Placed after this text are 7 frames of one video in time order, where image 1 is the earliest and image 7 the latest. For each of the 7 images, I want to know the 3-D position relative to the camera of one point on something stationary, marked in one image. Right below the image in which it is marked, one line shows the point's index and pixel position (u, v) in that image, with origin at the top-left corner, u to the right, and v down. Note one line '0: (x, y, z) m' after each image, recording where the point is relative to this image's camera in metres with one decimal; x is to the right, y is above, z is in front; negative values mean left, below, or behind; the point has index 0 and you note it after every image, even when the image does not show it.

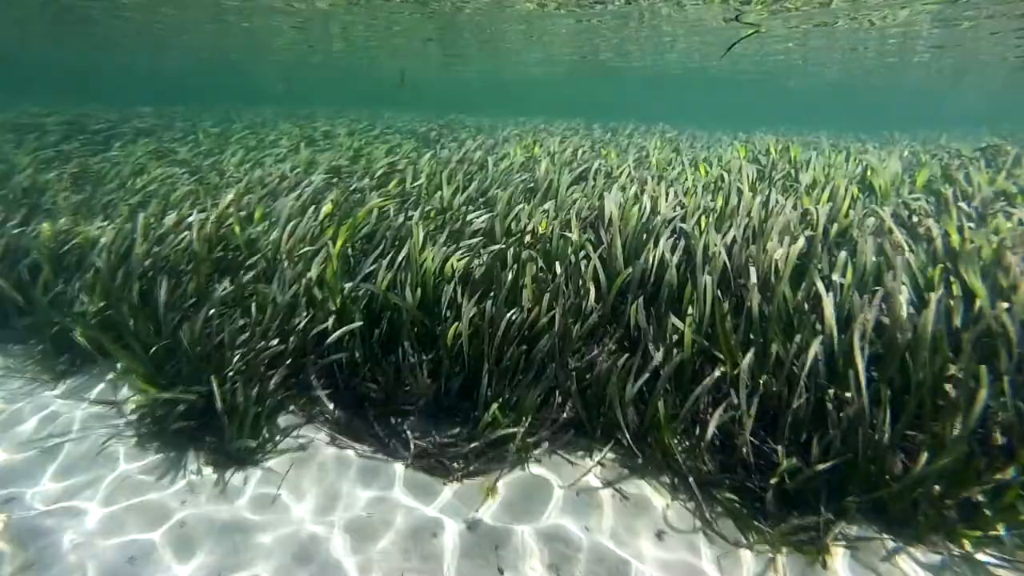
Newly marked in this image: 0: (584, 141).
0: (+0.7, +1.4, +5.6) m
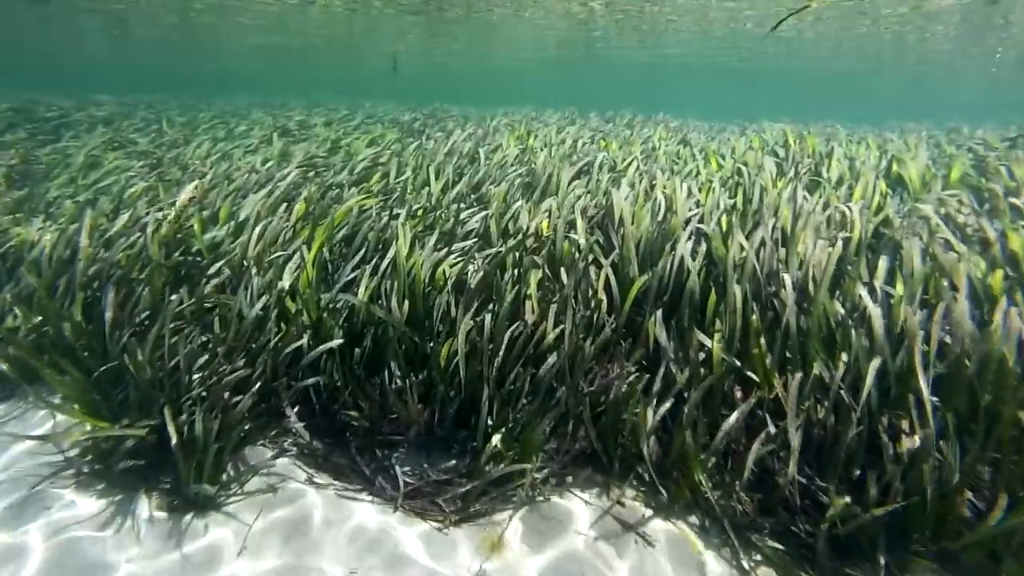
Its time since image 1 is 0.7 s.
0: (+0.6, +1.3, +5.2) m
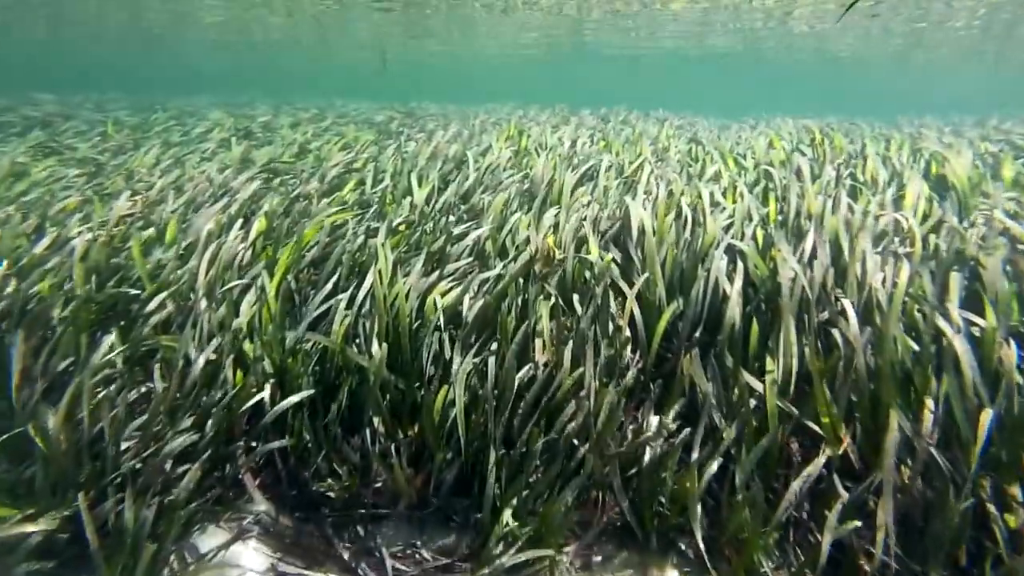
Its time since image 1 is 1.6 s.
0: (+0.5, +1.2, +4.7) m
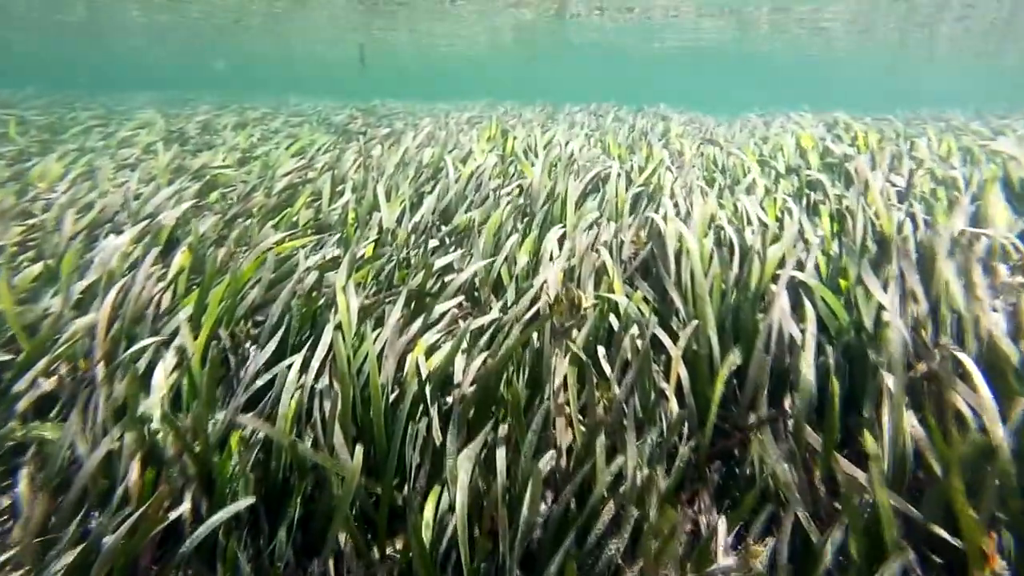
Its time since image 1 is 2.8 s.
0: (+0.4, +1.1, +4.1) m
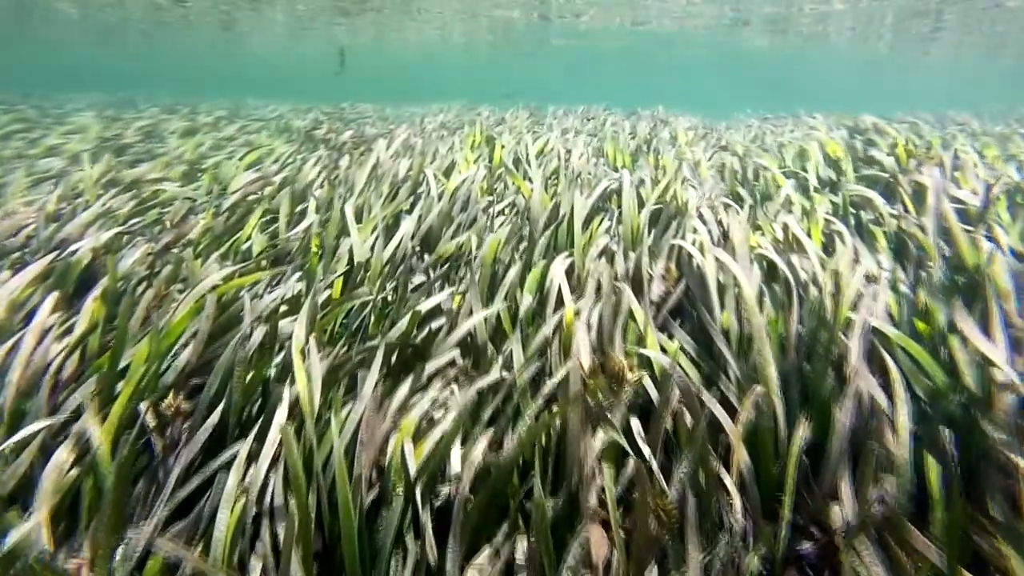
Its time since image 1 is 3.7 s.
0: (+0.3, +0.9, +3.7) m
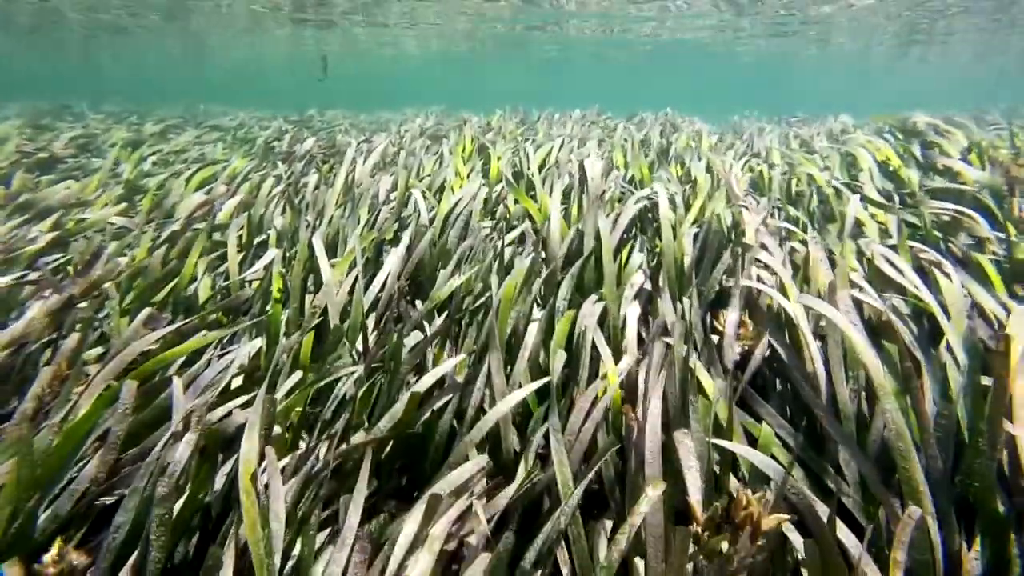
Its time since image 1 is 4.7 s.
0: (+0.3, +0.8, +3.2) m
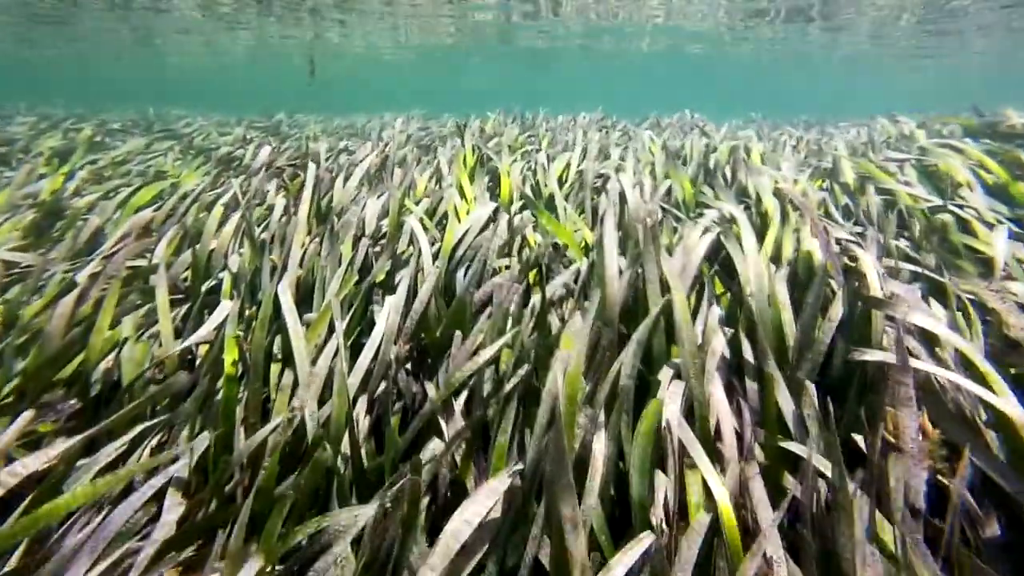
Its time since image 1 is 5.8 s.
0: (+0.3, +0.6, +2.7) m
